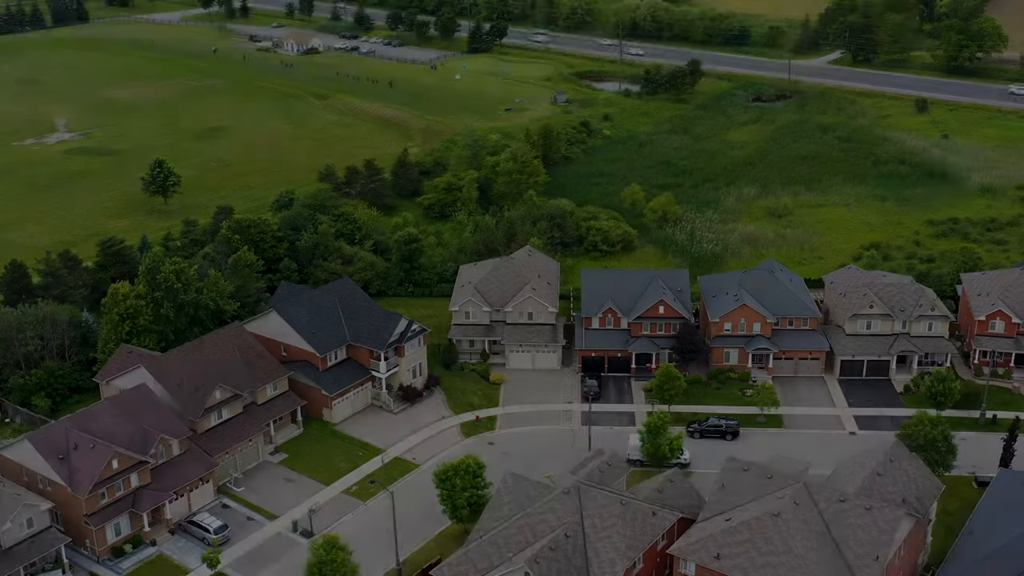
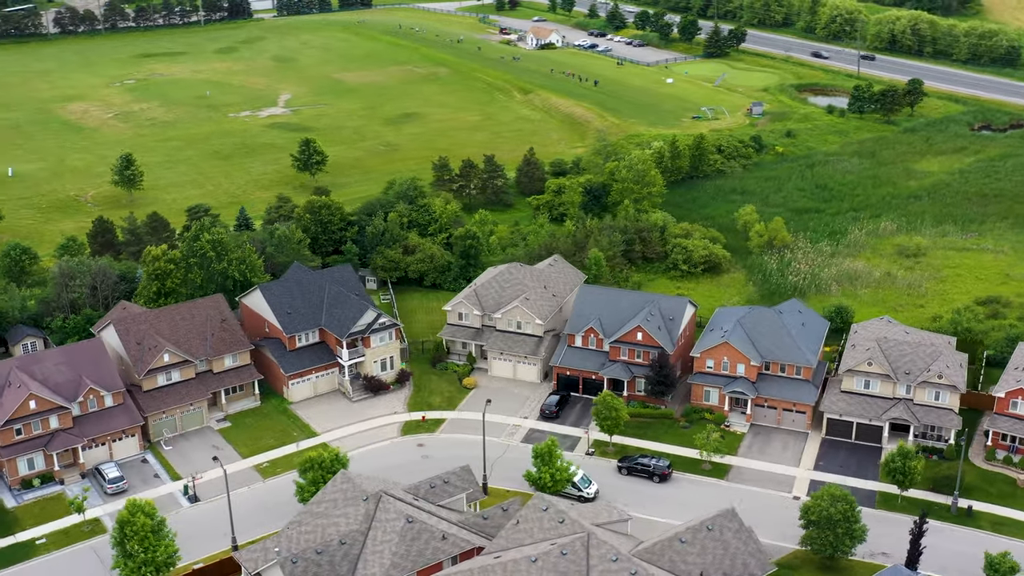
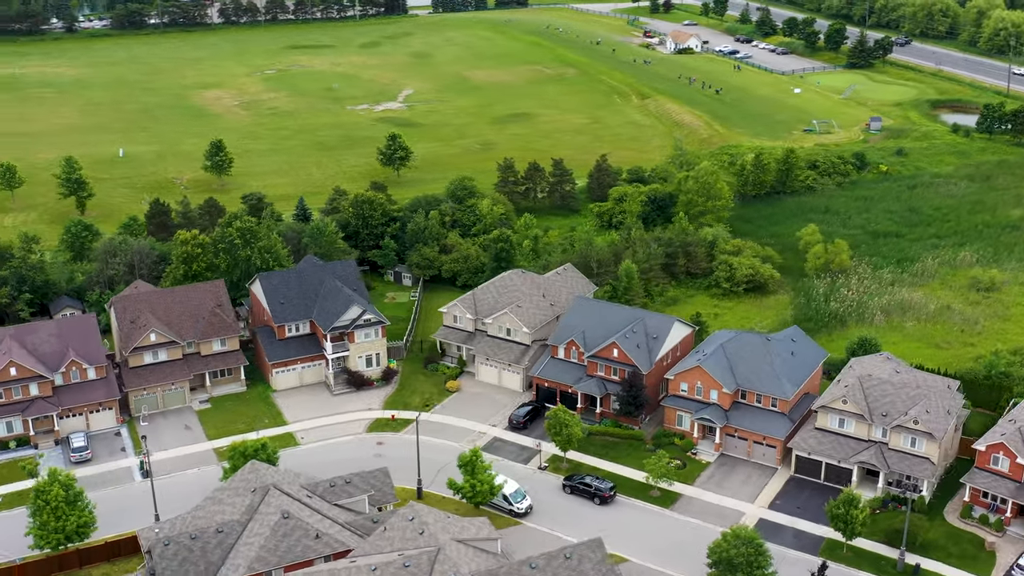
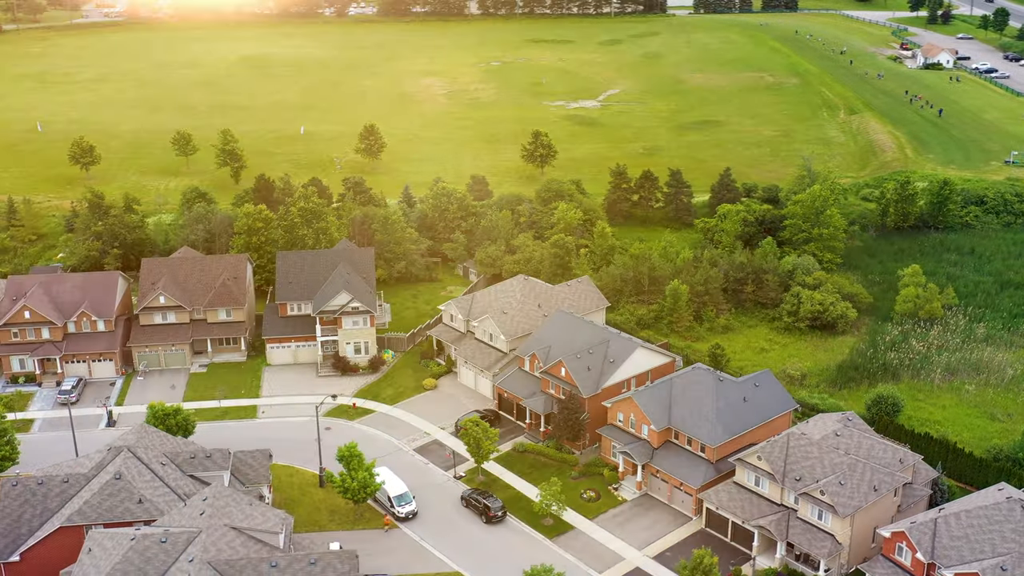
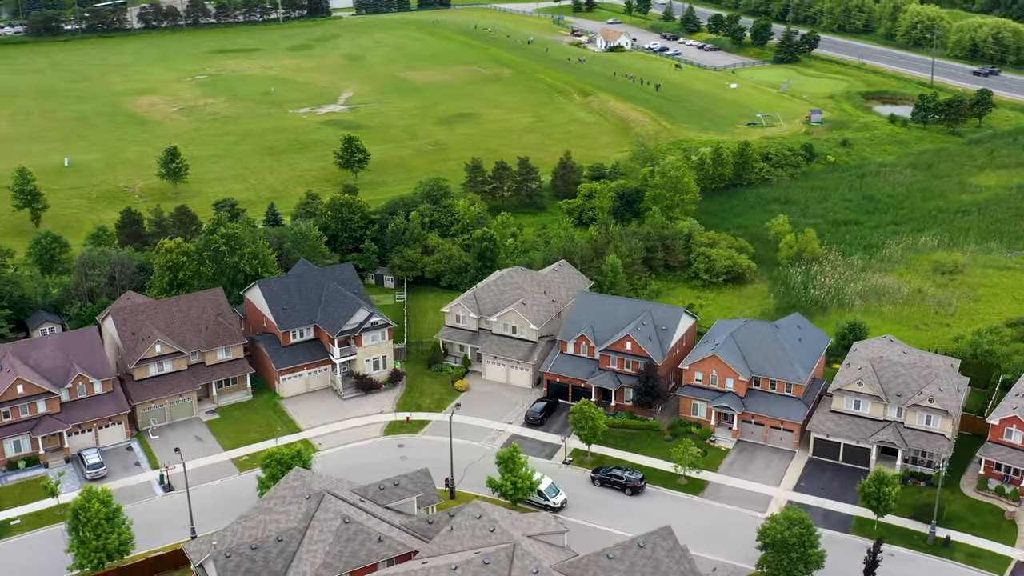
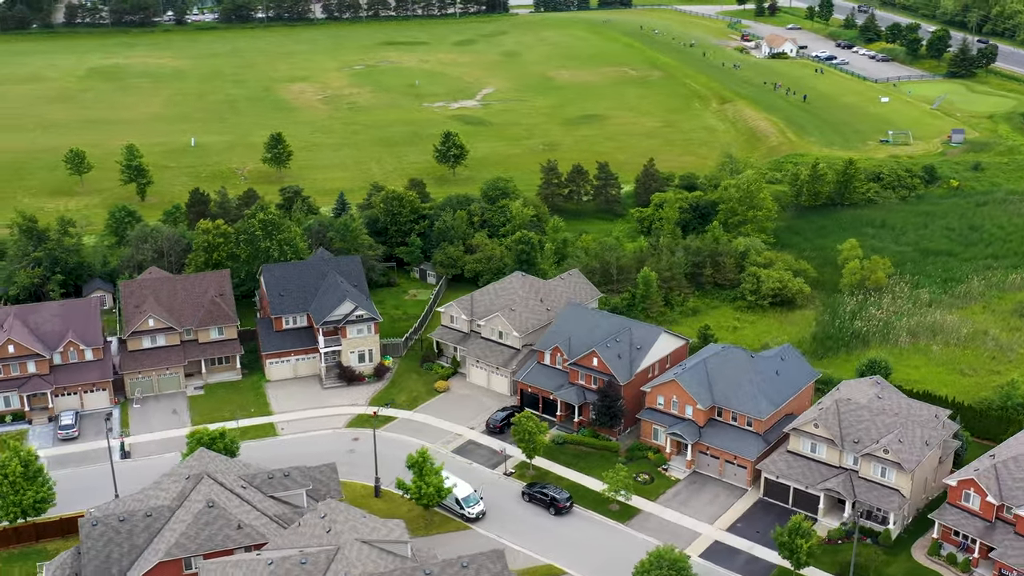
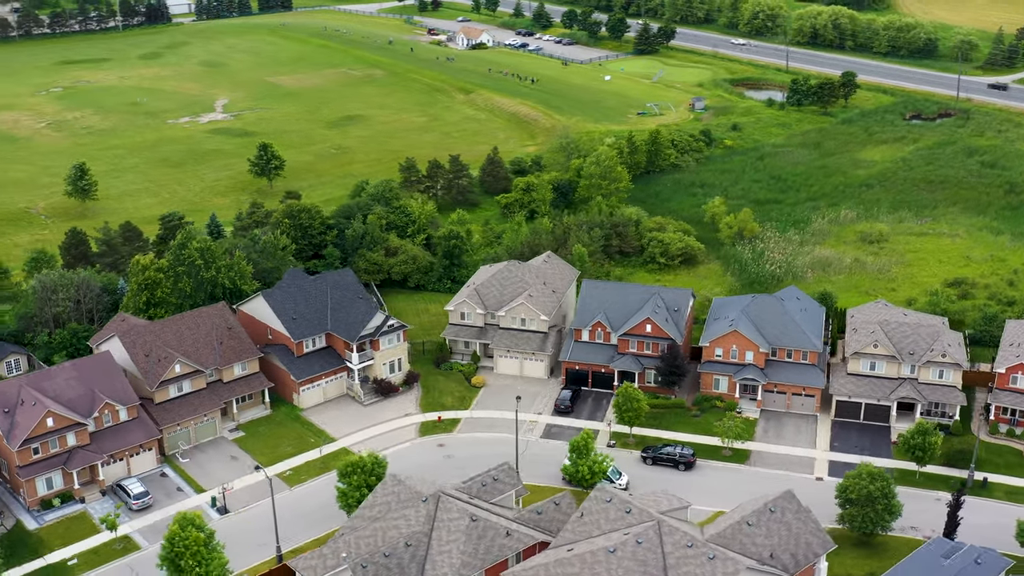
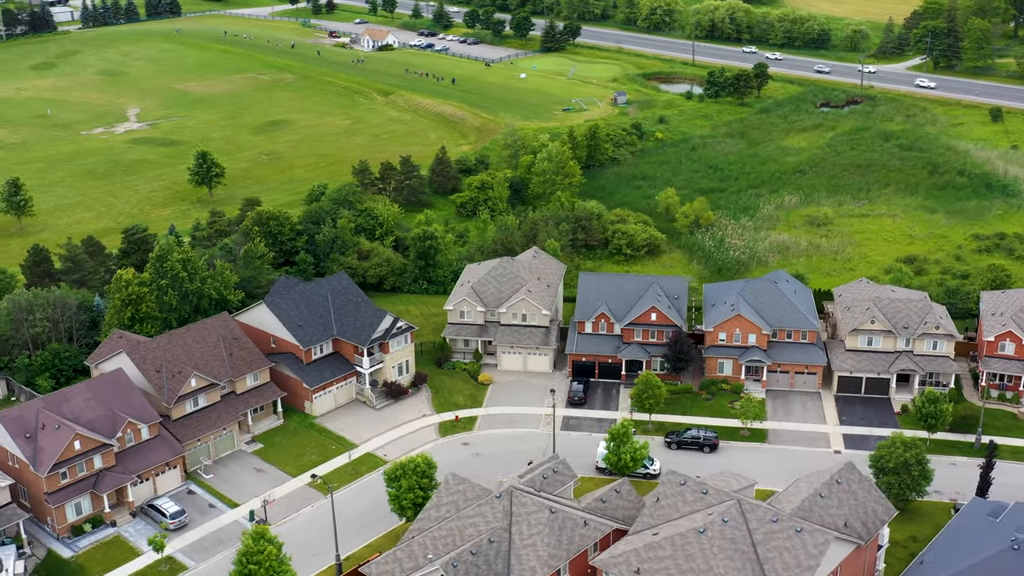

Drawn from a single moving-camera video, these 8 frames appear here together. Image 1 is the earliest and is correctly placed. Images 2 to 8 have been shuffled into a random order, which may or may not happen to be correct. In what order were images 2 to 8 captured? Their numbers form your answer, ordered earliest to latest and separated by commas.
8, 7, 2, 5, 3, 6, 4
